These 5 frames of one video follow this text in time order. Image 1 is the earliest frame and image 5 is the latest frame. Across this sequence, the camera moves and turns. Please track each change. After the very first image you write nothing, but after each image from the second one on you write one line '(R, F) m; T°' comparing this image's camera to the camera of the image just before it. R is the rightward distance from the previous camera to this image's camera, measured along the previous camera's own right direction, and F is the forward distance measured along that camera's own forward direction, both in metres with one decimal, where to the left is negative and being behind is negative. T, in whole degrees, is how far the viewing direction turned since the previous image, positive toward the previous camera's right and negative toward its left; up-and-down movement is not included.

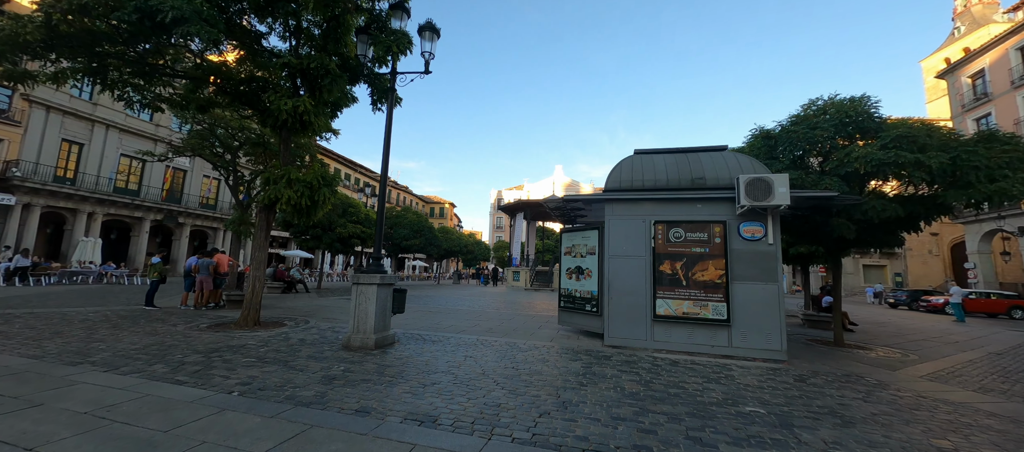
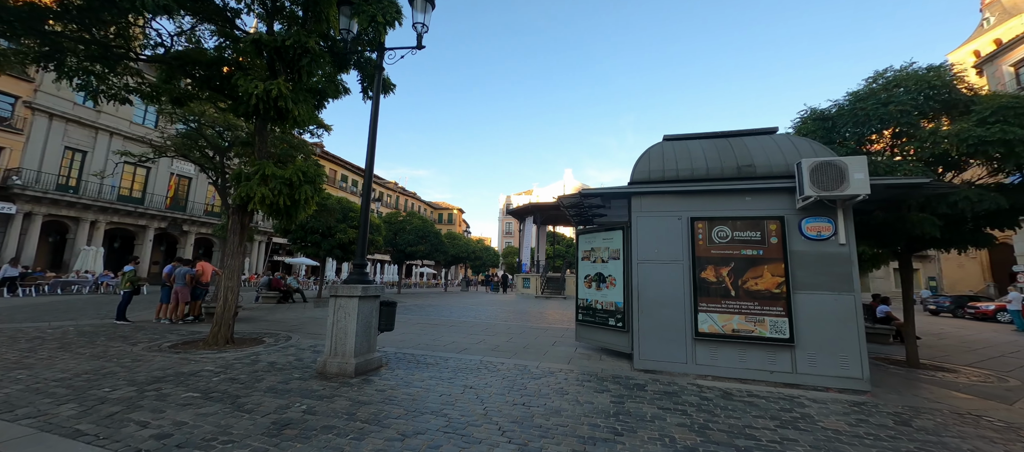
(0.0, +1.1) m; -1°
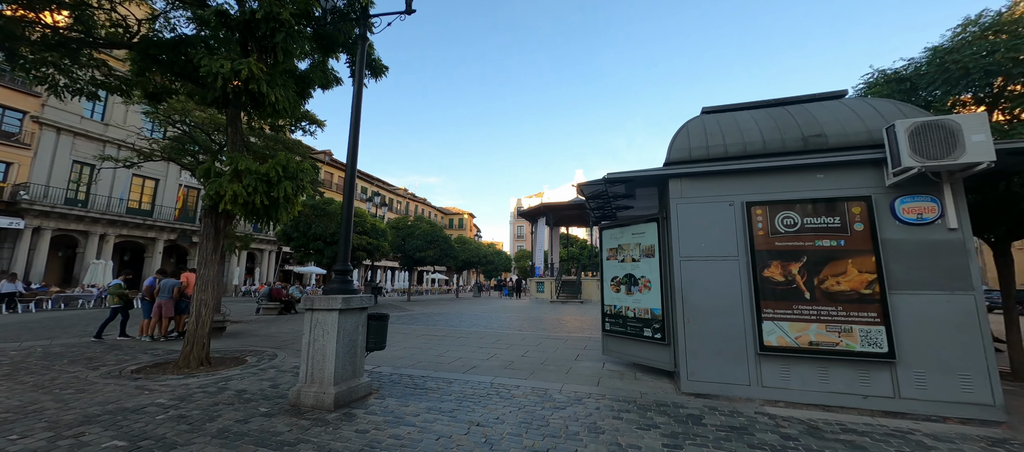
(0.0, +1.0) m; -2°
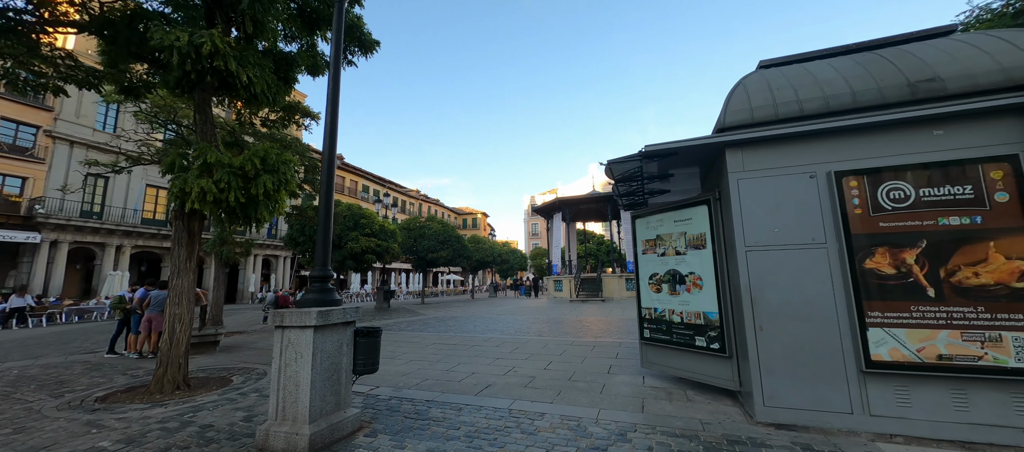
(0.0, +1.0) m; -2°
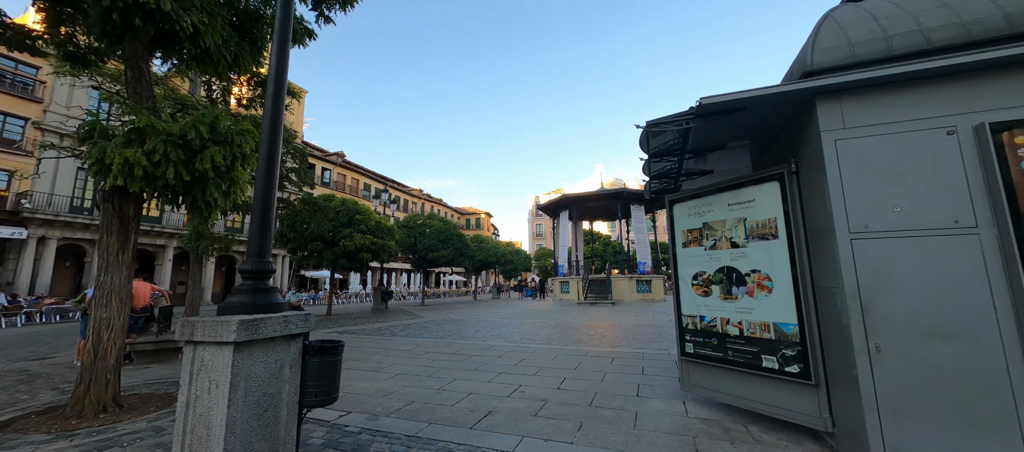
(0.0, +1.1) m; -1°
